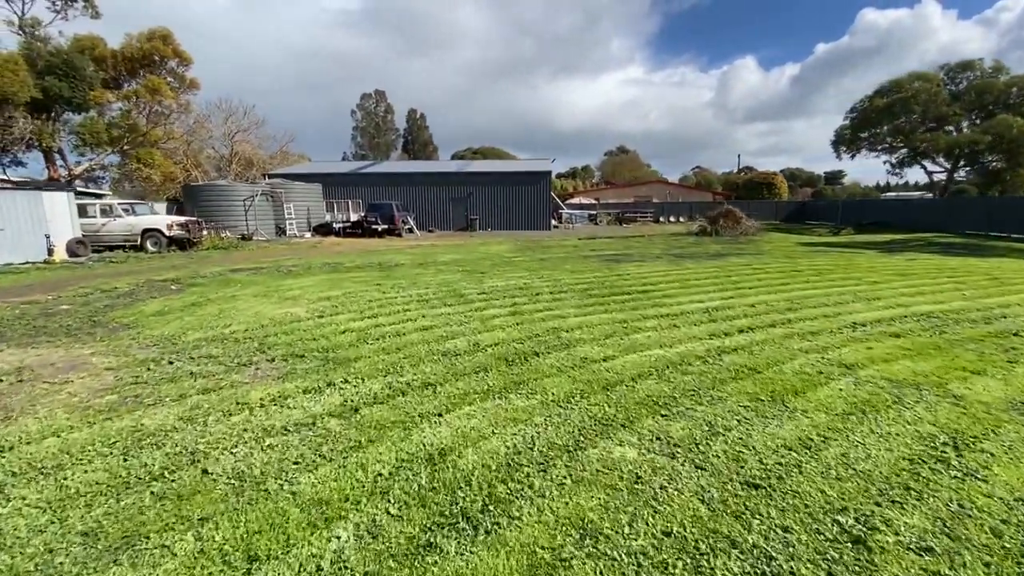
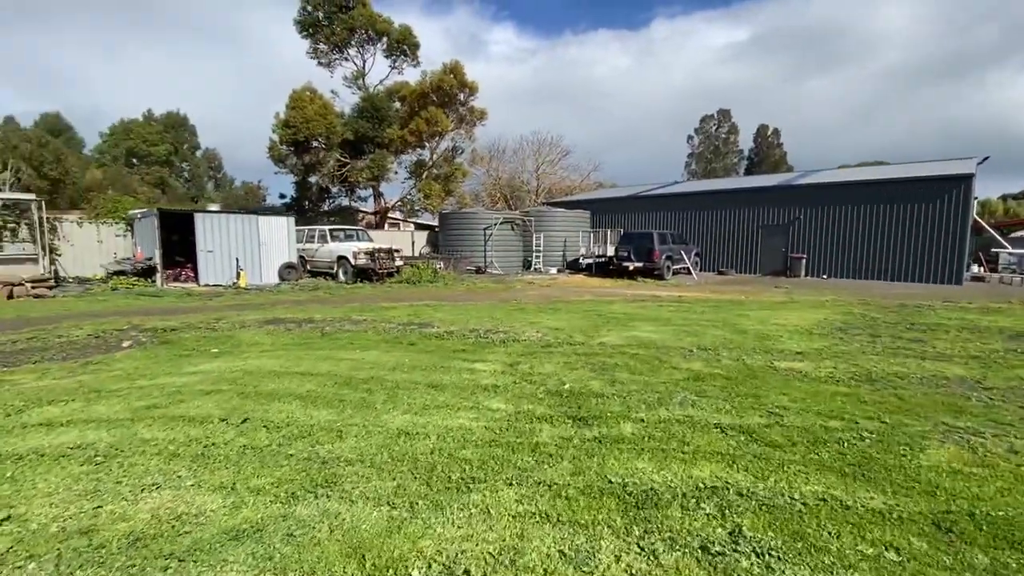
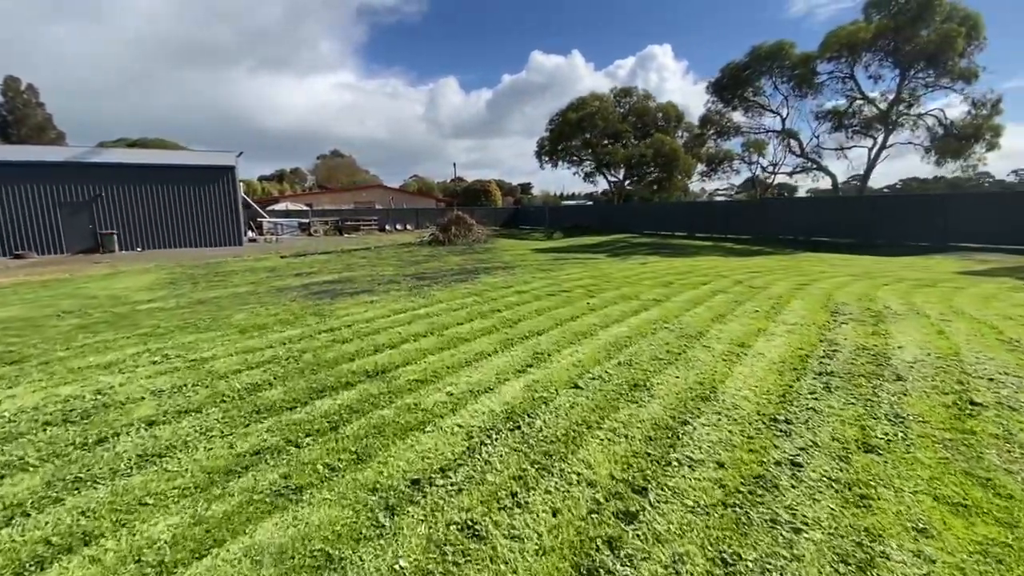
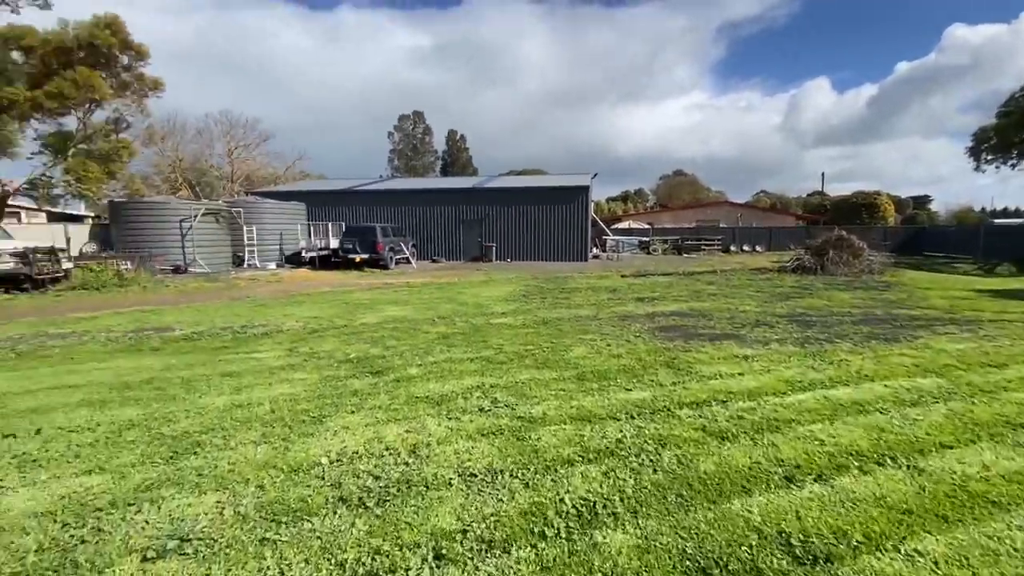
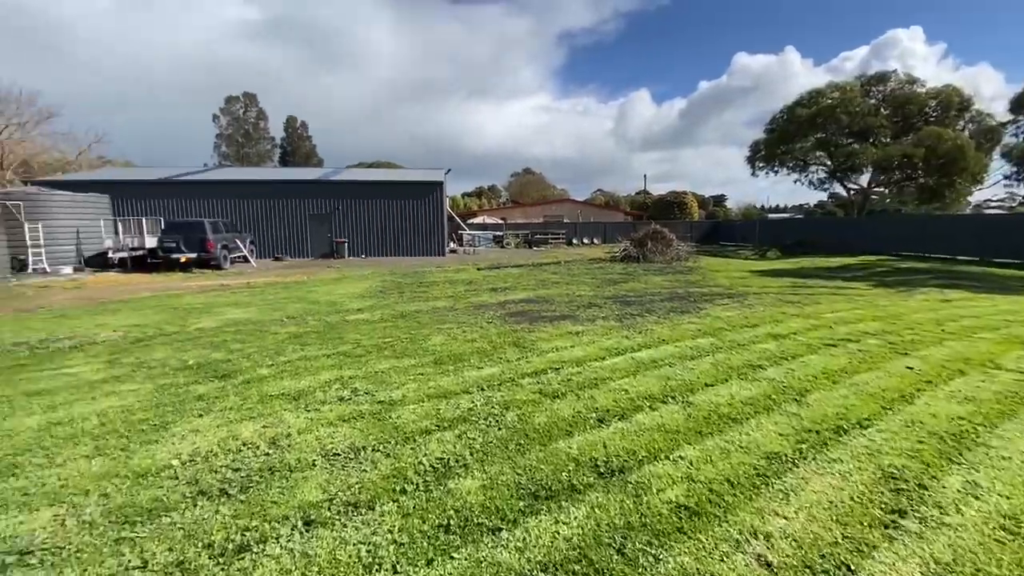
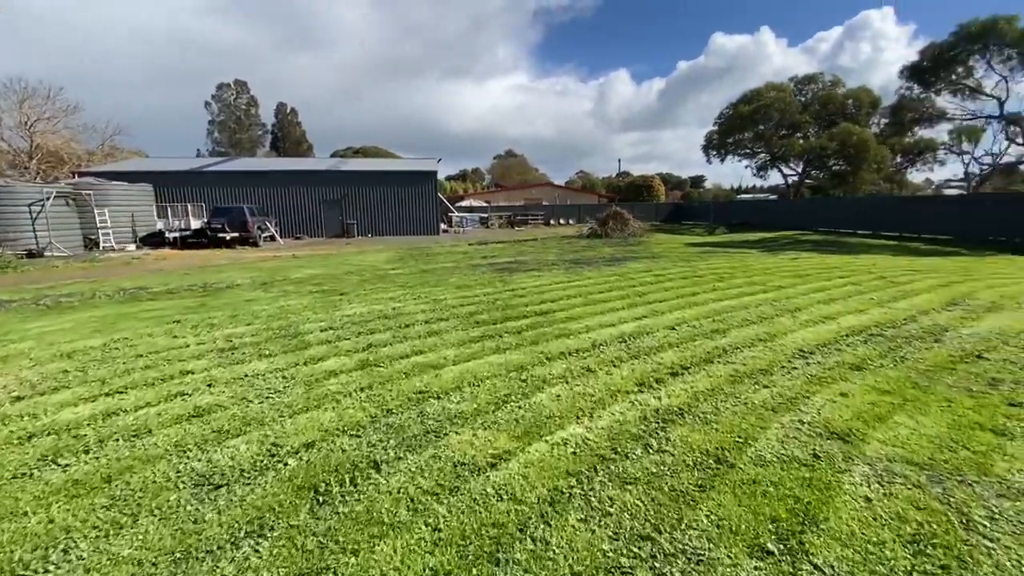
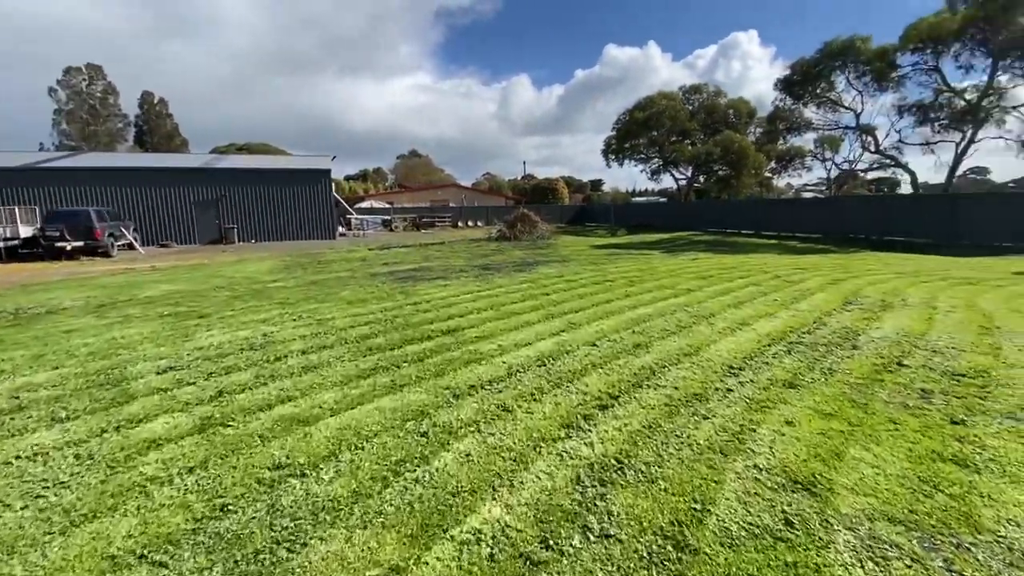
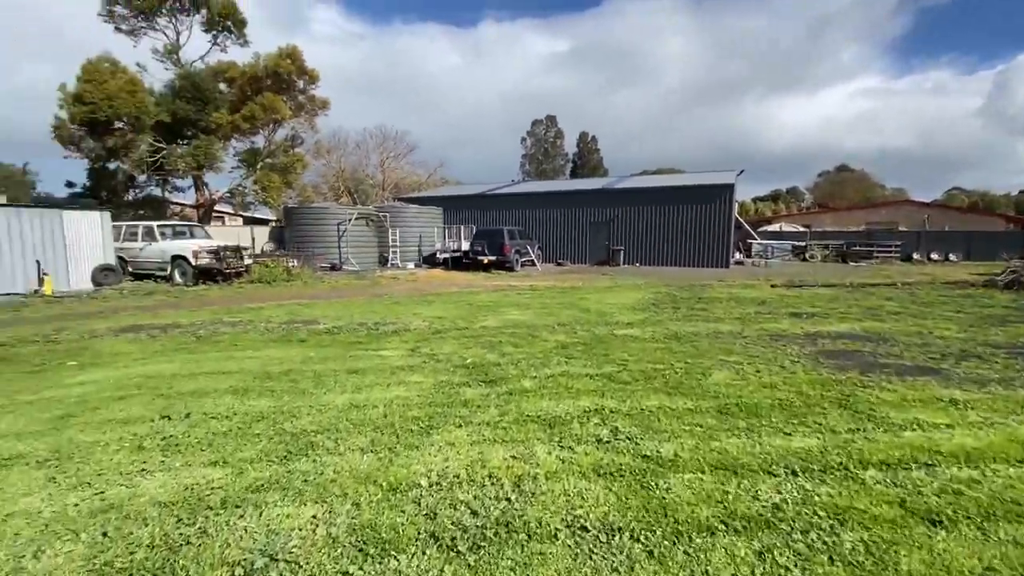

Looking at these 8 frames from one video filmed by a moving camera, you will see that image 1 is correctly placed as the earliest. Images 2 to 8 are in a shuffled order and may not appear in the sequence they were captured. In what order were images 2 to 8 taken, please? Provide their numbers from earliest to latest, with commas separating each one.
6, 7, 3, 5, 4, 8, 2
